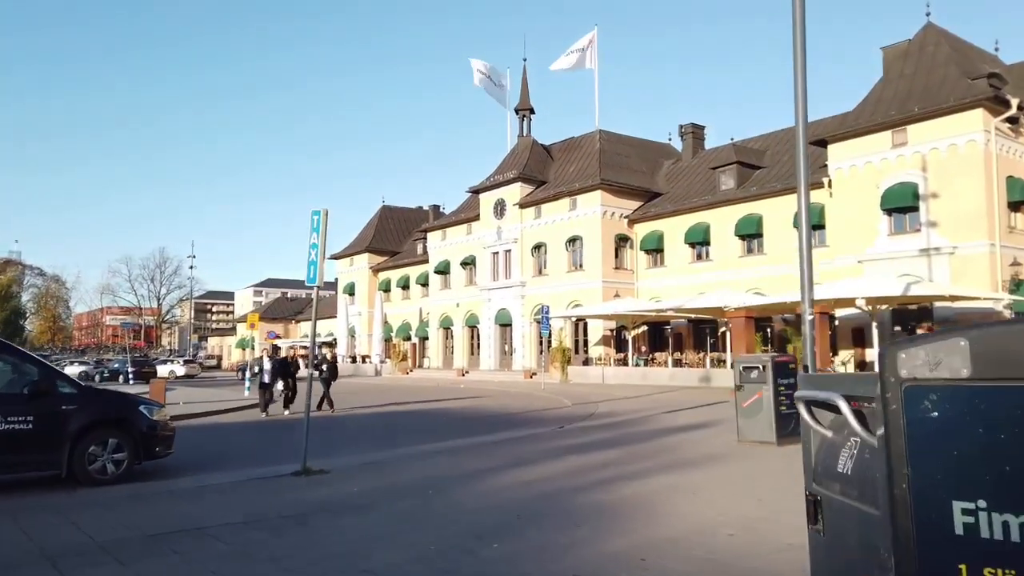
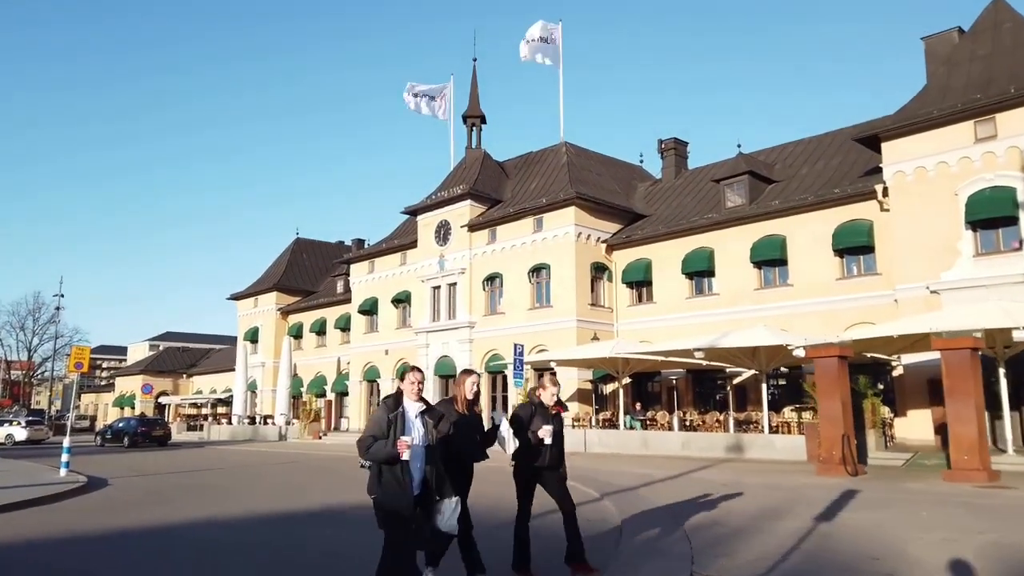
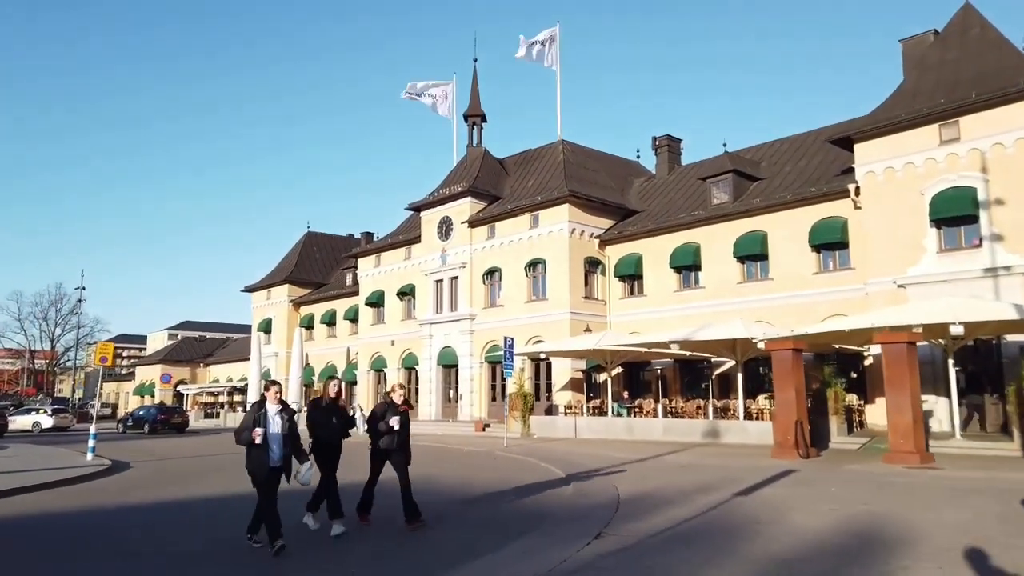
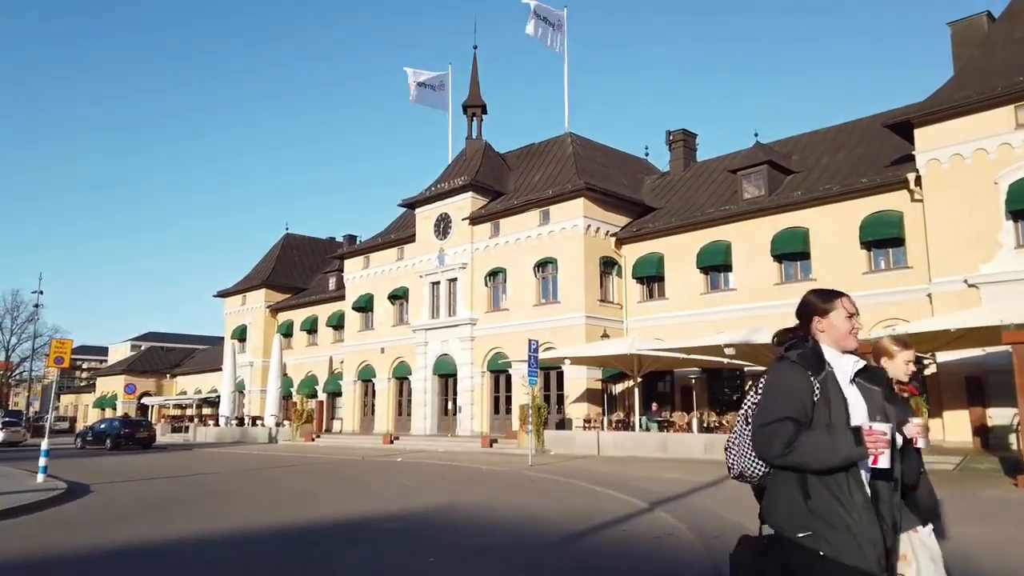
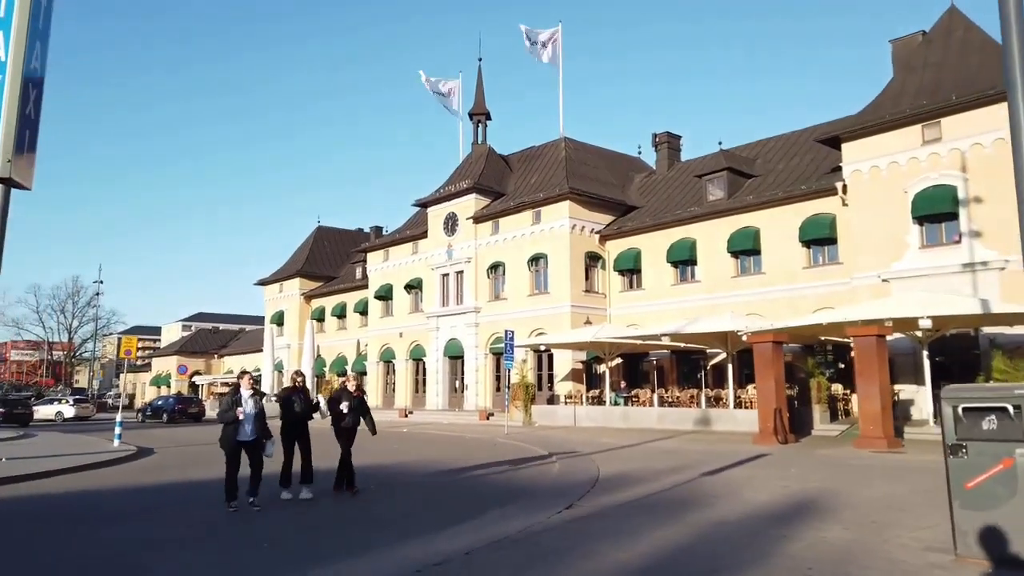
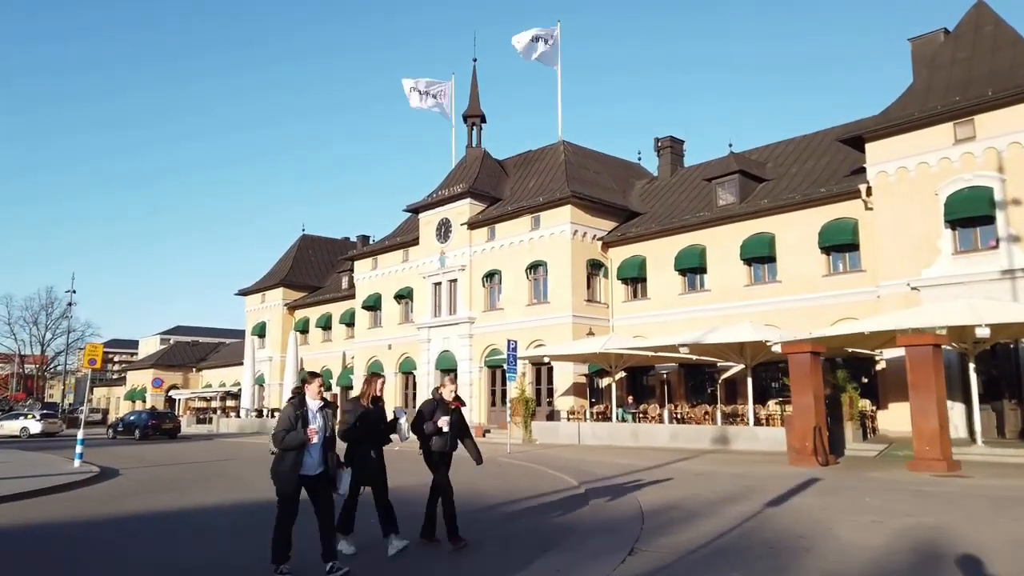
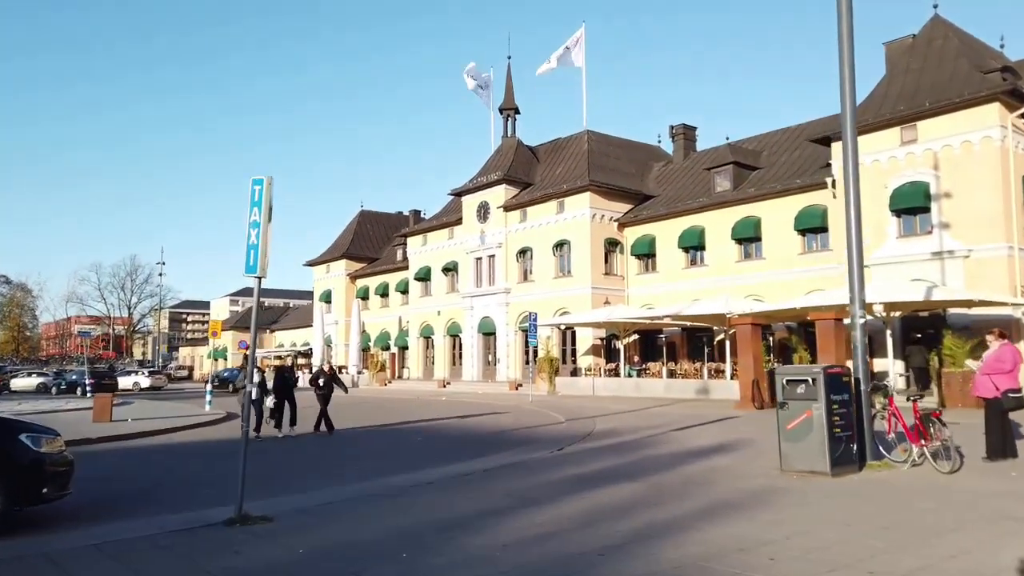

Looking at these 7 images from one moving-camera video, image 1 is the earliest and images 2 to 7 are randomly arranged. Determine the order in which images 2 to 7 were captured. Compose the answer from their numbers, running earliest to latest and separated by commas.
7, 5, 3, 6, 2, 4
